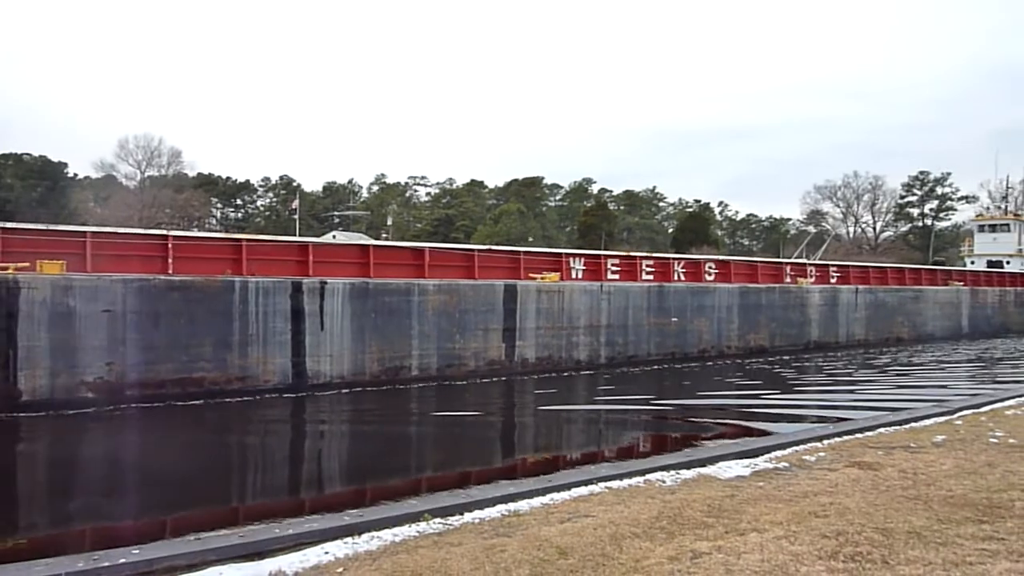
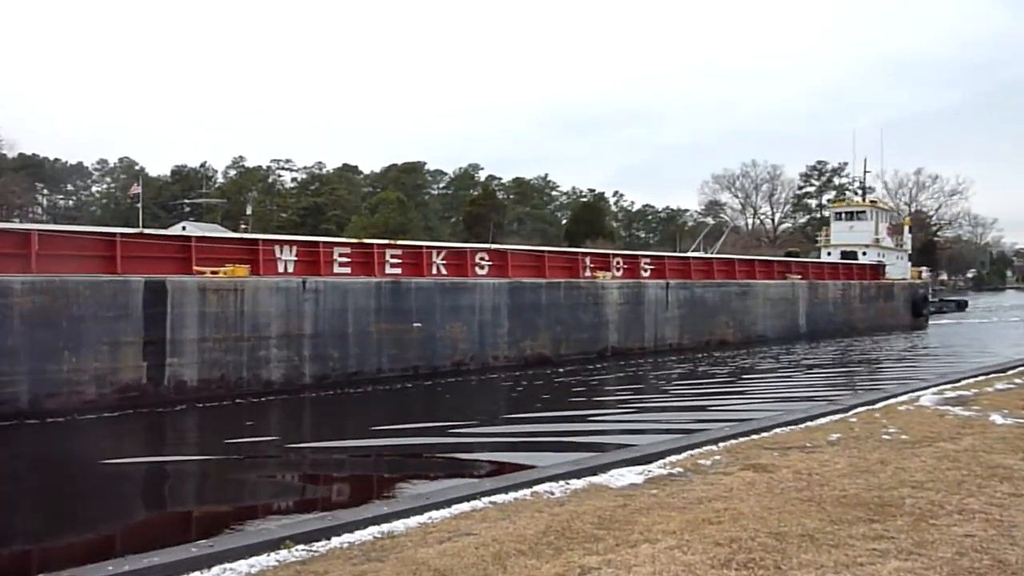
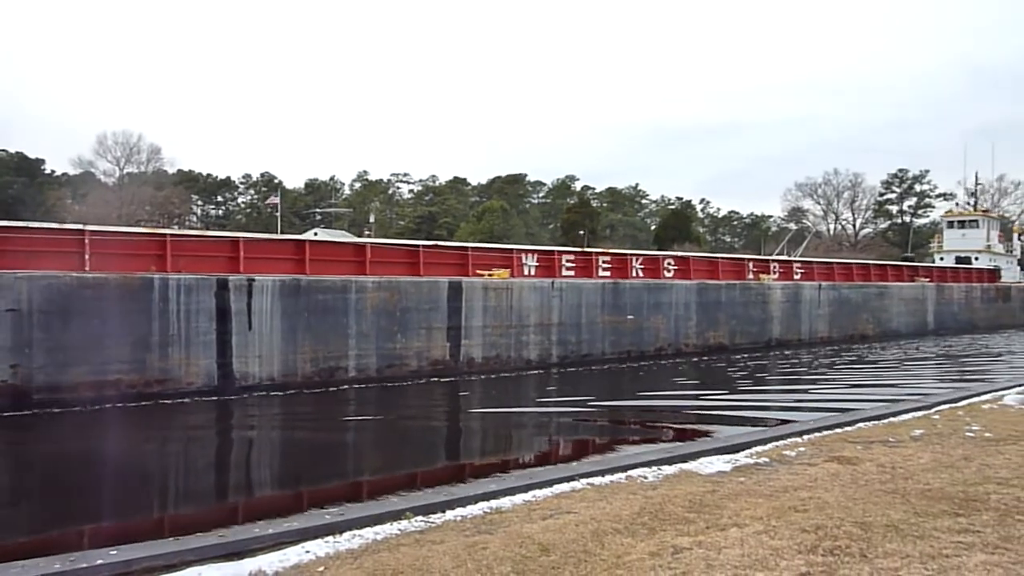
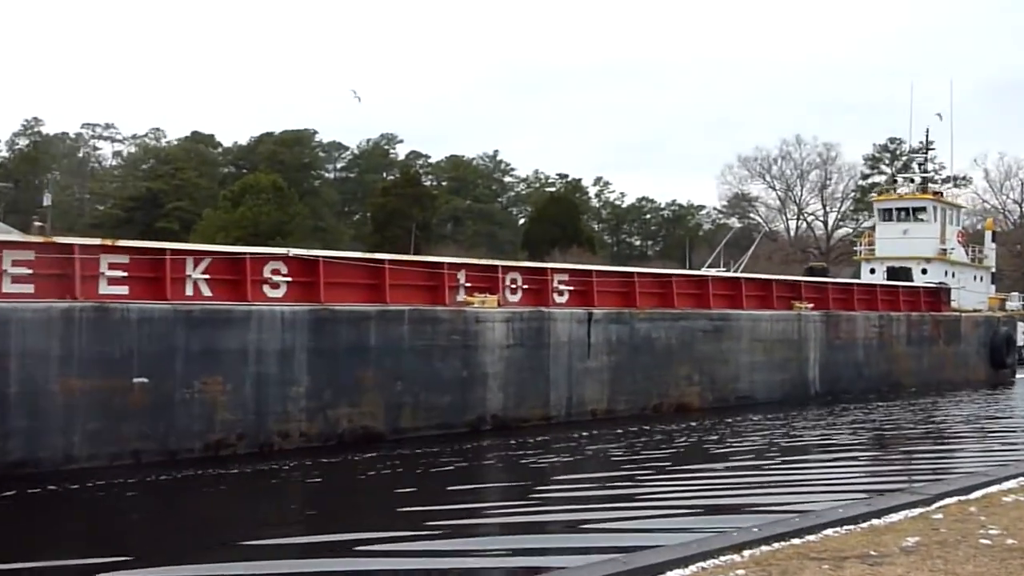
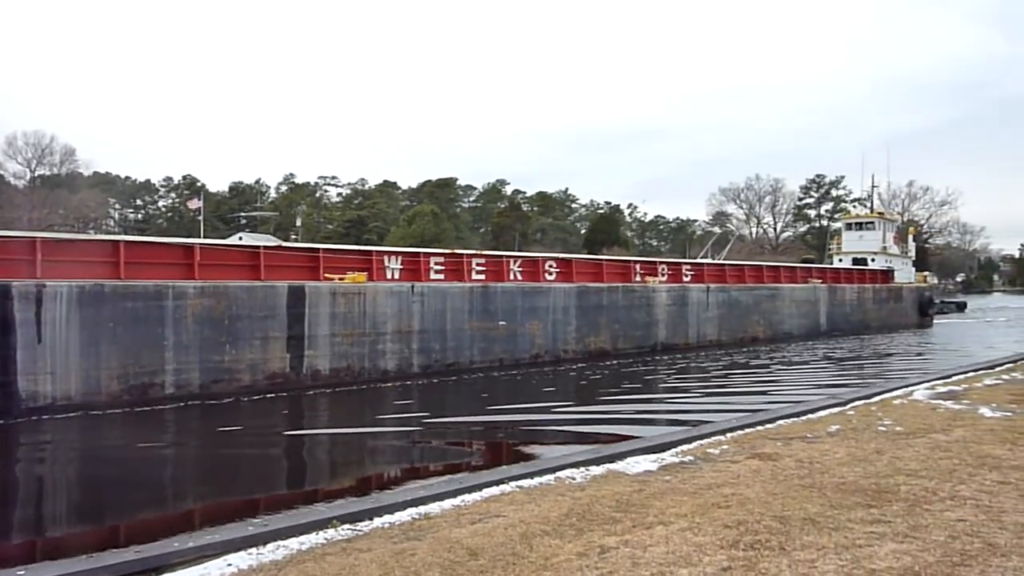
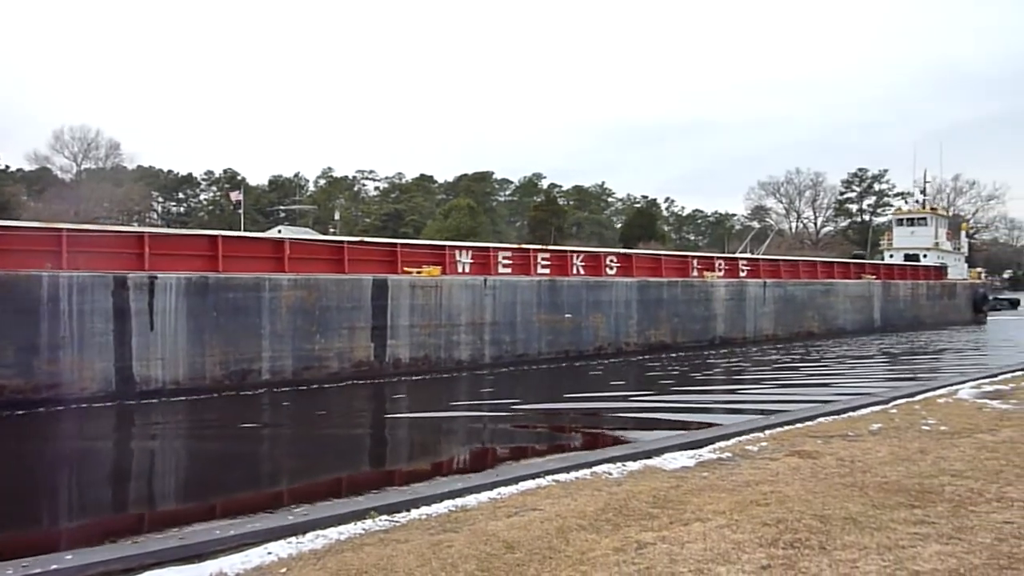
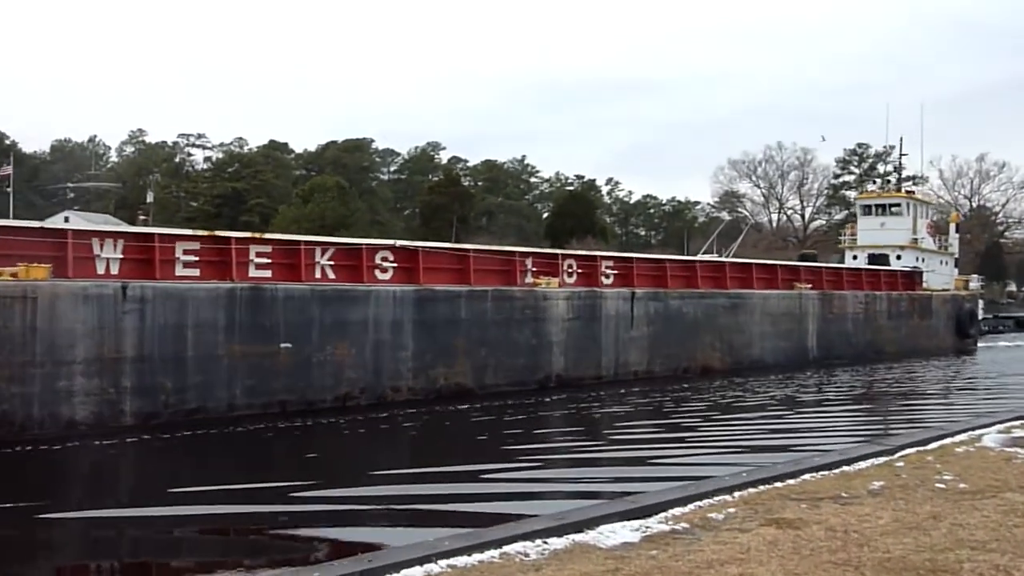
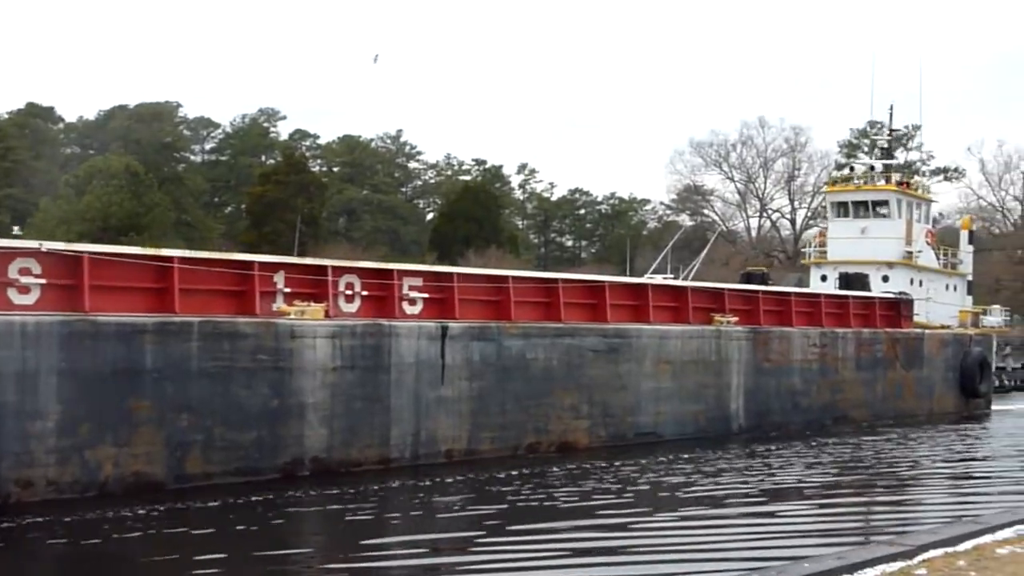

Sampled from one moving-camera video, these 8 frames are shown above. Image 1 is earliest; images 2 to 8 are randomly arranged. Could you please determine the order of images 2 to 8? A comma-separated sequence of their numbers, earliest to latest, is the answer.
3, 6, 5, 2, 7, 4, 8
